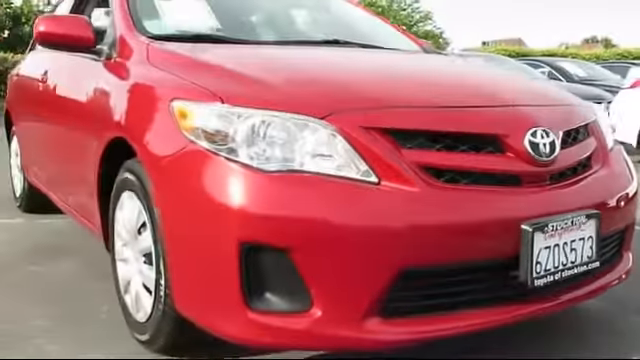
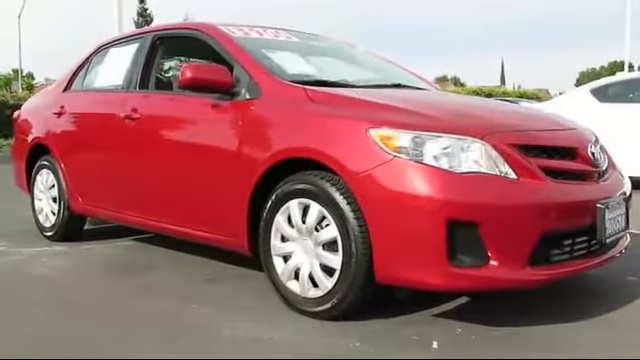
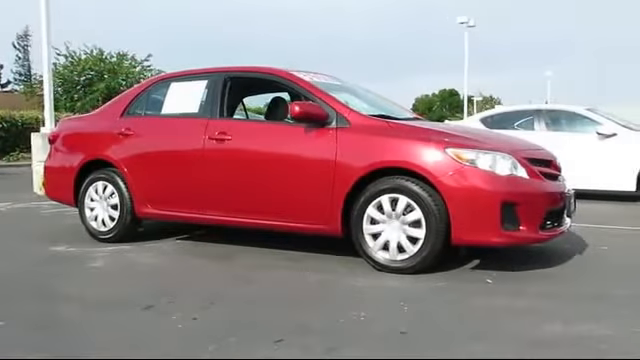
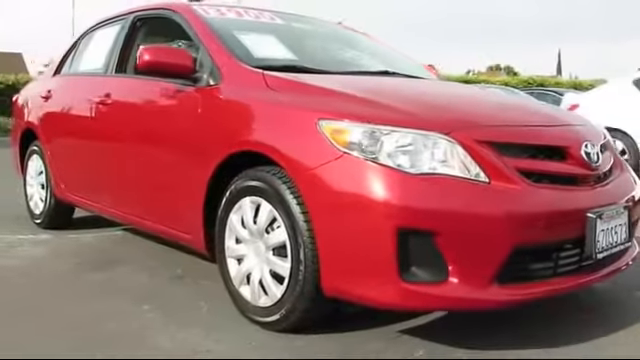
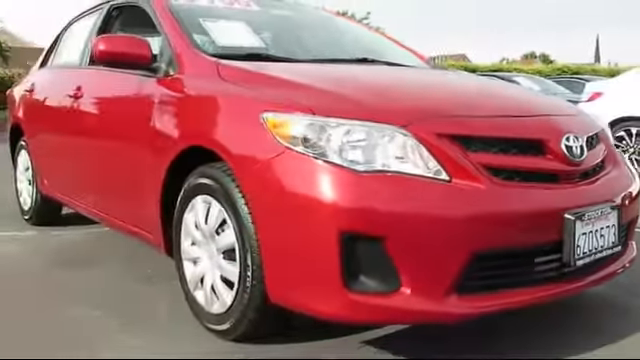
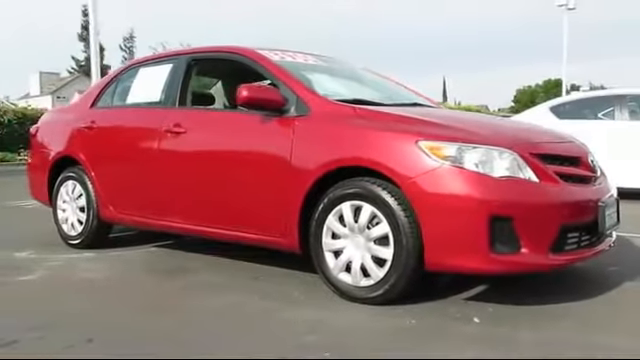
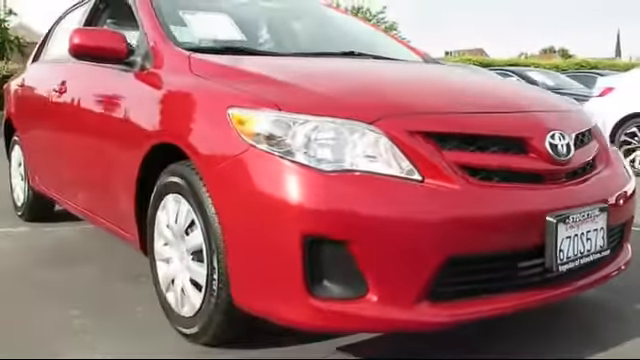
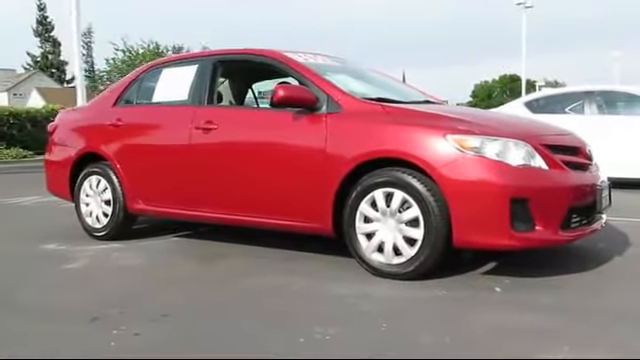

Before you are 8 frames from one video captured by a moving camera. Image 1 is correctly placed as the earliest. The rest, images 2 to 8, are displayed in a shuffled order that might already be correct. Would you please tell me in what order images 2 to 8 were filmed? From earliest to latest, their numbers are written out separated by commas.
7, 5, 4, 2, 6, 8, 3
